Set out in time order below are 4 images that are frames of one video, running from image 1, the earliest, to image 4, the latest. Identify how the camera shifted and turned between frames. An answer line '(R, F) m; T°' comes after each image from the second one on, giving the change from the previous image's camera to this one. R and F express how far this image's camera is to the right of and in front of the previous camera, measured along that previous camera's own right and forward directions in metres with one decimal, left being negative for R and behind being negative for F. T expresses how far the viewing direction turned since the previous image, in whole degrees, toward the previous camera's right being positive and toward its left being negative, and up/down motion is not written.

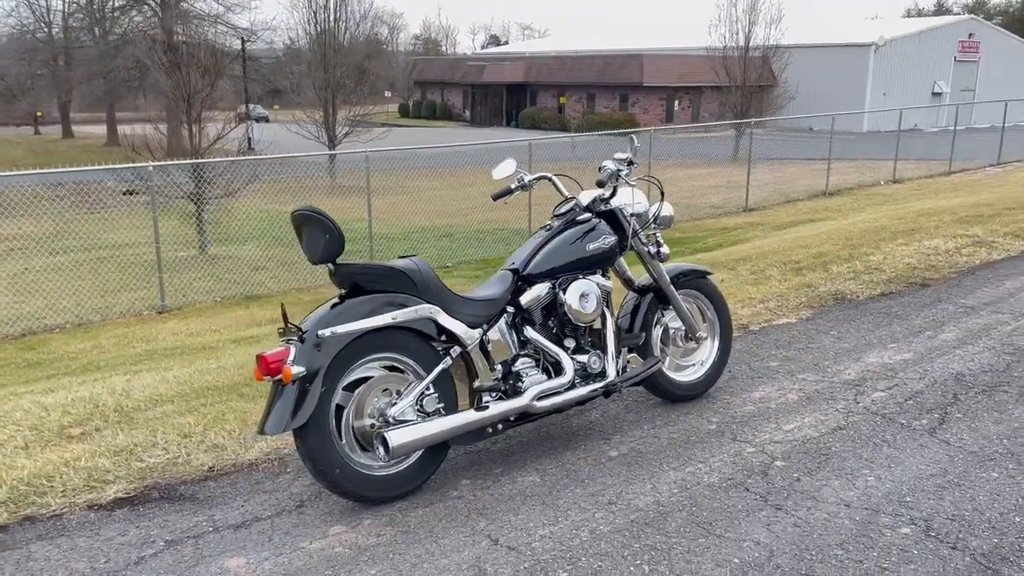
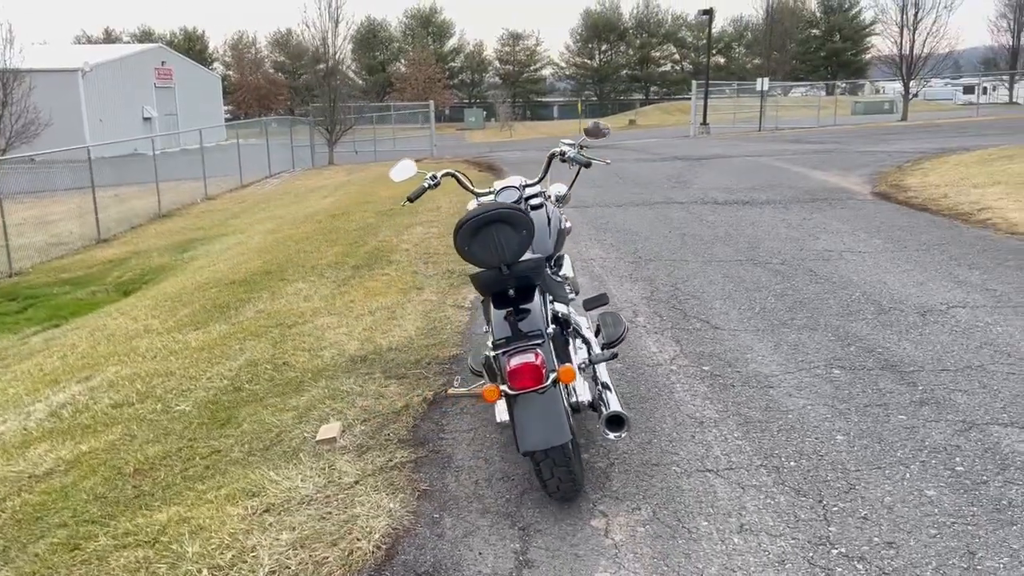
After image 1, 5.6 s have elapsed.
(-2.8, +1.2) m; +49°
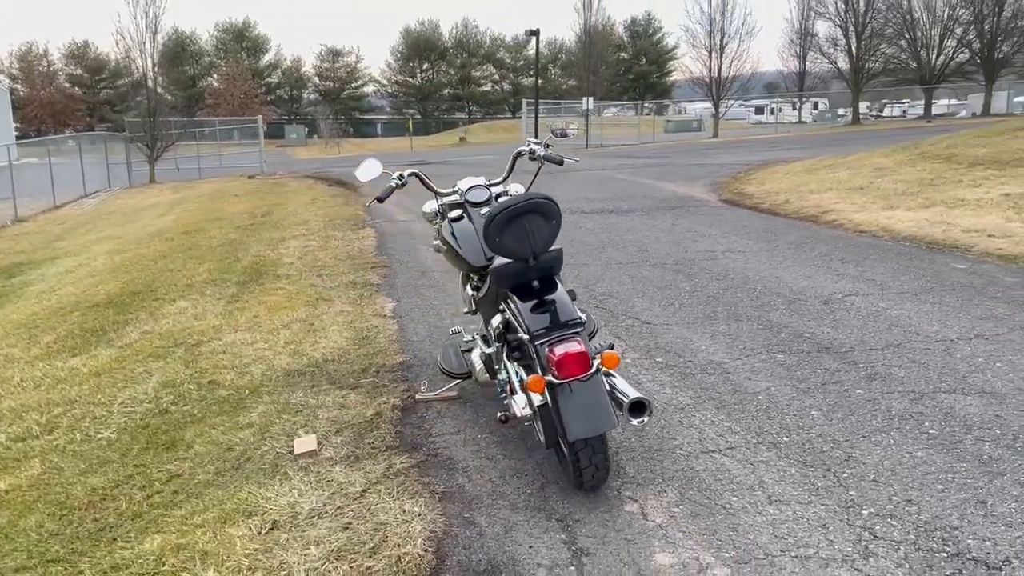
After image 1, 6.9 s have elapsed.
(-0.7, +0.1) m; +12°
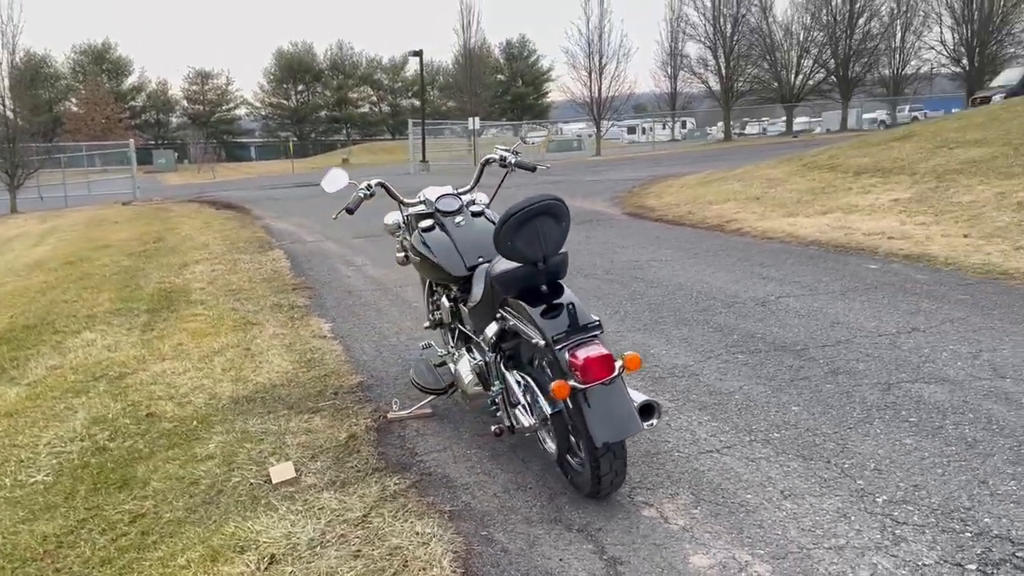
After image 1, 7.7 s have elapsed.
(-0.4, +0.1) m; +8°
